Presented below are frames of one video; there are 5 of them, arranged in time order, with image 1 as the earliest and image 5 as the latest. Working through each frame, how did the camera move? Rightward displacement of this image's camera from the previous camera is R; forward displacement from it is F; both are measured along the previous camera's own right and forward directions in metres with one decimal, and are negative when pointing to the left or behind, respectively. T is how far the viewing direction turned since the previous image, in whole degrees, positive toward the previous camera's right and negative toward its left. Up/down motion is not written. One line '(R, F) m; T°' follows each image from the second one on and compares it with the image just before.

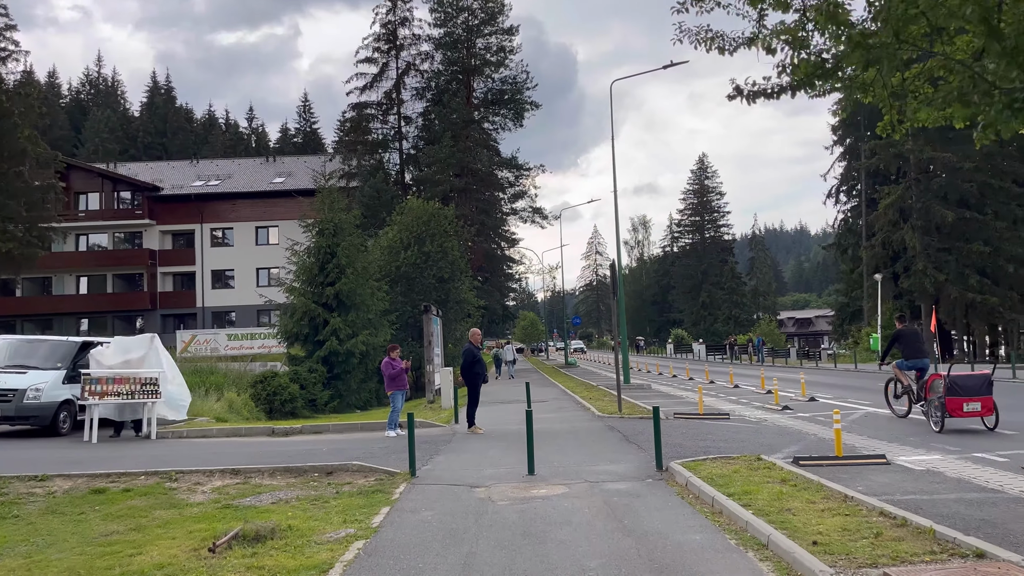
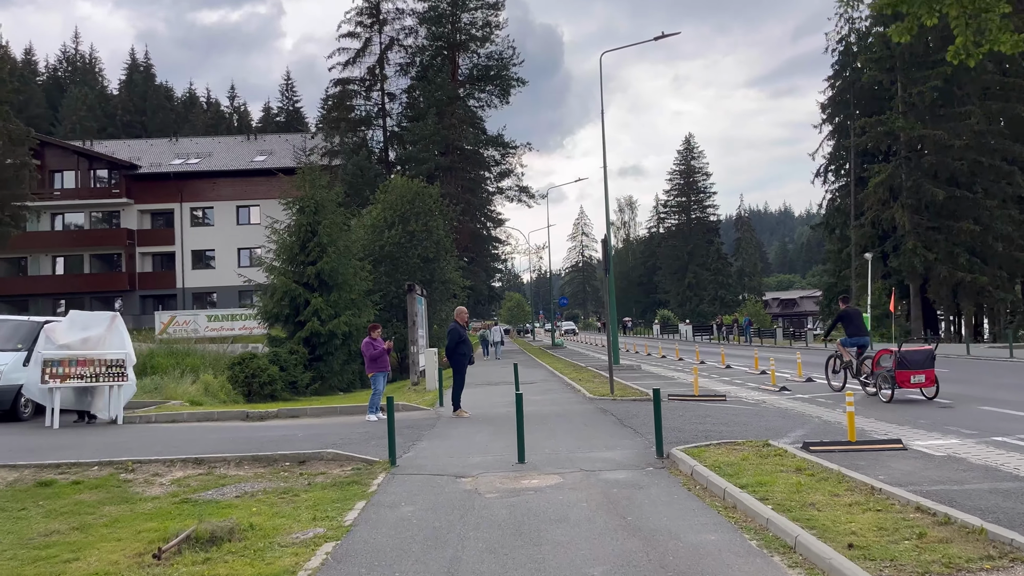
(0.0, +0.7) m; +1°
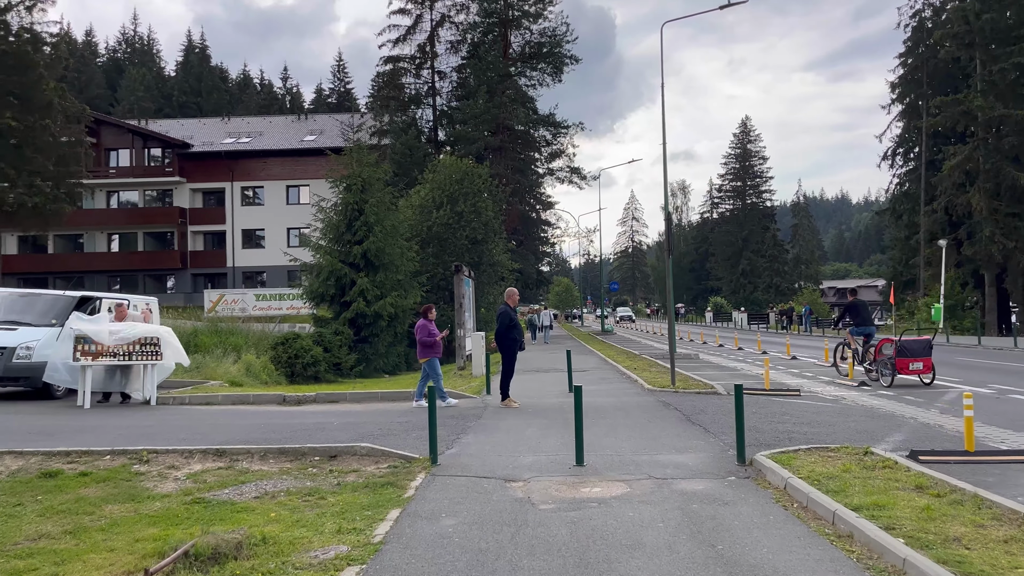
(-0.1, +1.0) m; -3°
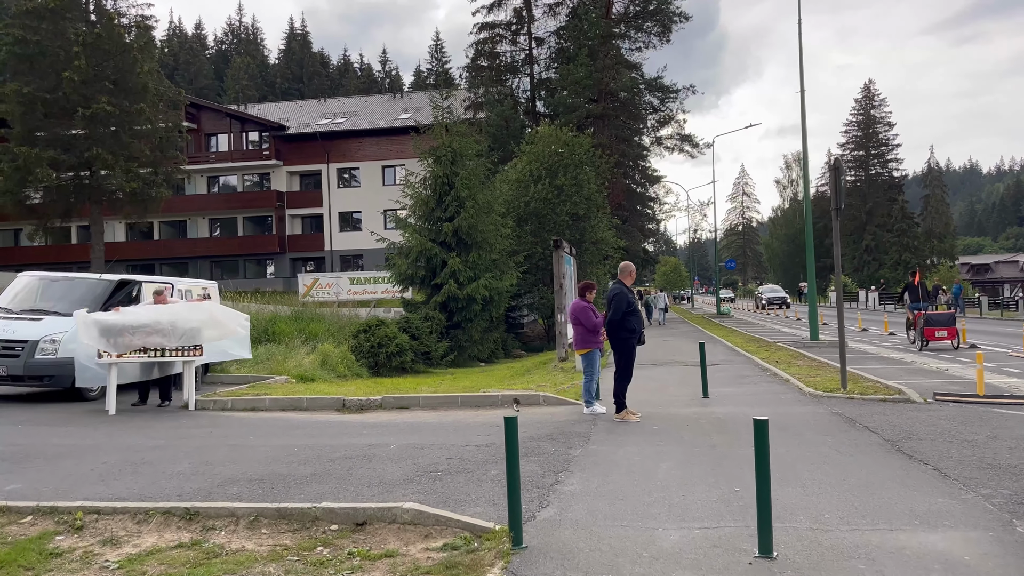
(-0.2, +2.8) m; -7°
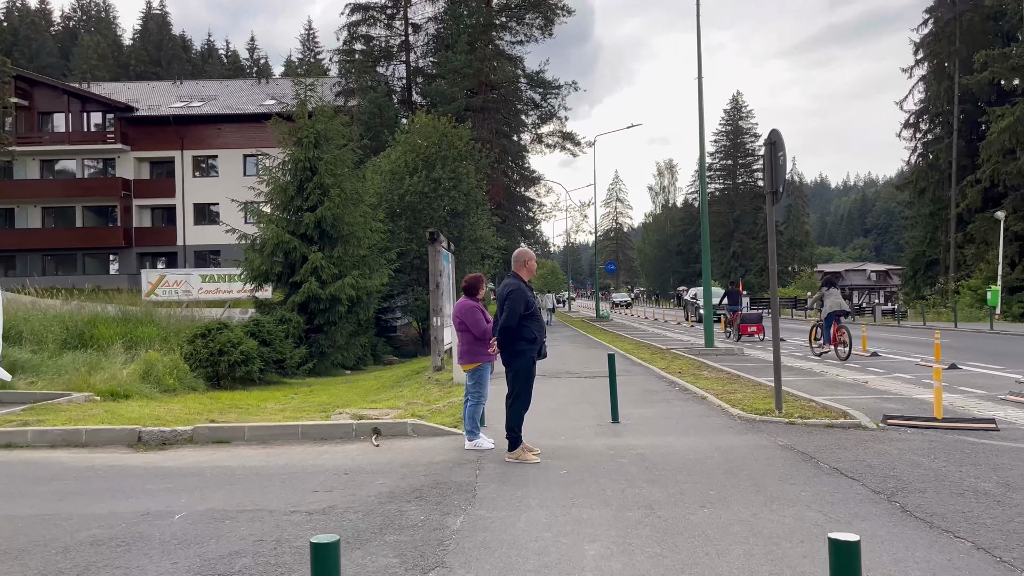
(+0.1, +2.2) m; +9°
